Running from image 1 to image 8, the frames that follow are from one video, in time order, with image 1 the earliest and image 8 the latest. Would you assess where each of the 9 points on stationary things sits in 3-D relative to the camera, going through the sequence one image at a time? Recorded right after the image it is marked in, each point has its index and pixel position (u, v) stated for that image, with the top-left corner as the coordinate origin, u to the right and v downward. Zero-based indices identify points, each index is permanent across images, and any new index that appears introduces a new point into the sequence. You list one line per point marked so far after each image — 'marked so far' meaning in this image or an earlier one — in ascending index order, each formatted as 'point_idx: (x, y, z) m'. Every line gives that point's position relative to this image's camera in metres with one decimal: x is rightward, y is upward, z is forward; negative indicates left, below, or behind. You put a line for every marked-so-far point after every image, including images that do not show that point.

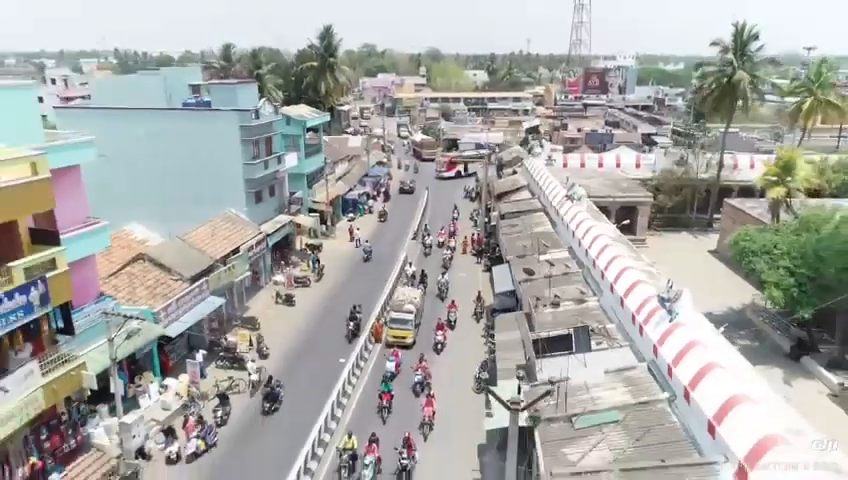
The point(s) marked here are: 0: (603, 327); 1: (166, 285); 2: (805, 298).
0: (+5.2, -2.4, +17.3) m
1: (-8.6, -1.5, +19.6) m
2: (+12.8, -1.9, +19.5) m
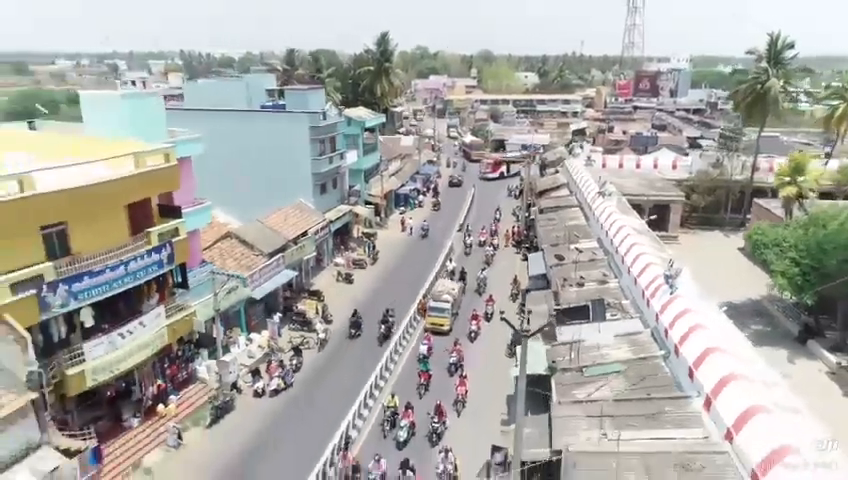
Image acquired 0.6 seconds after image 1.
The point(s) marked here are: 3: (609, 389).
0: (+6.6, -1.9, +20.2) m
1: (-6.9, -0.7, +23.5) m
2: (+14.4, -1.6, +21.7) m
3: (+4.7, -3.8, +15.1) m
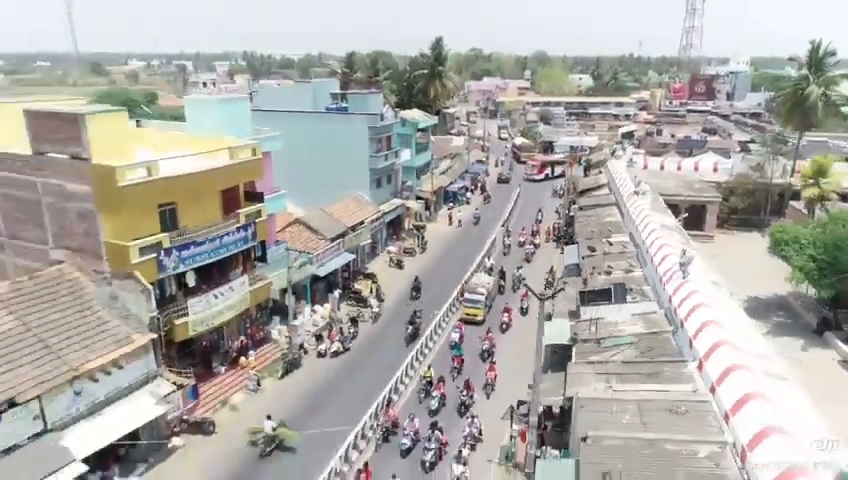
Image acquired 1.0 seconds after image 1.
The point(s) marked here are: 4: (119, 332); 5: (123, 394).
0: (+8.2, -1.6, +22.5) m
1: (-5.0, -0.1, +27.0) m
2: (+16.1, -1.5, +23.4) m
3: (+5.8, -3.4, +17.6) m
4: (-8.4, -2.5, +16.4) m
5: (-8.2, -4.2, +16.0) m
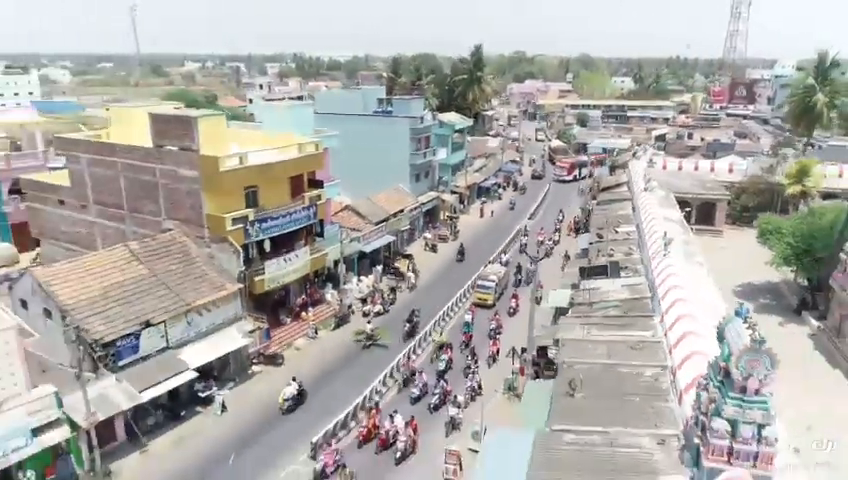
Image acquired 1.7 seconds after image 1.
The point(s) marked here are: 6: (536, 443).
0: (+9.5, -1.0, +26.7) m
1: (-3.4, +0.8, +32.0) m
2: (+17.4, -1.1, +27.0) m
3: (+6.6, -2.7, +21.9) m
4: (-7.6, -1.4, +21.7) m
5: (-7.4, -3.2, +21.3) m
6: (+2.7, -4.9, +14.1) m
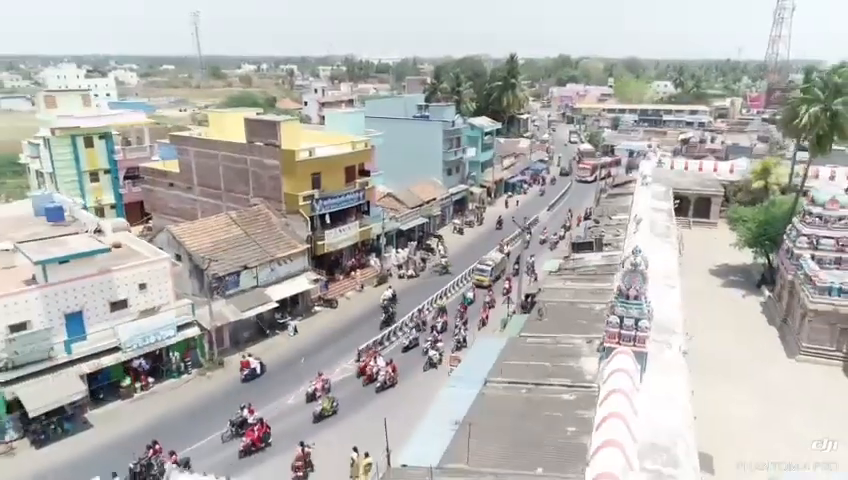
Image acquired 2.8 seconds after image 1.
0: (+10.8, 0.0, +33.1) m
1: (-1.6, +2.1, +39.4) m
2: (+18.7, -0.3, +32.9) m
3: (+7.6, -1.6, +28.6) m
4: (-6.6, 0.0, +29.5) m
5: (-6.5, -1.8, +29.0) m
6: (+3.0, -3.7, +21.1) m
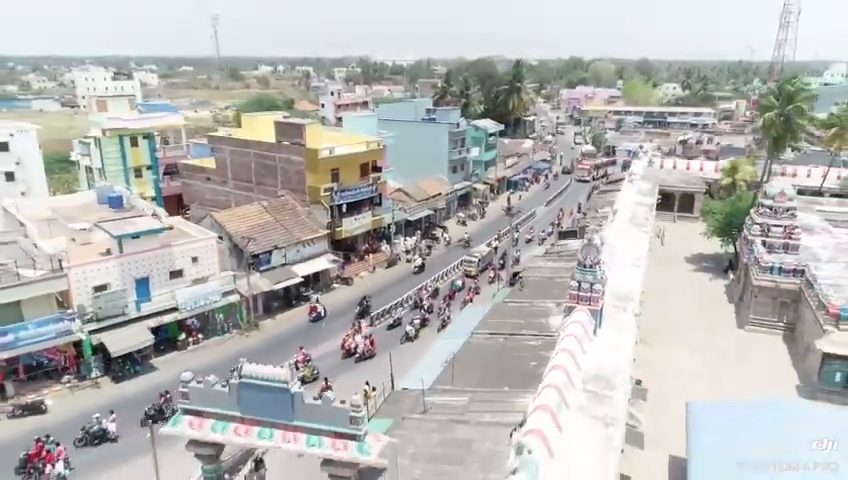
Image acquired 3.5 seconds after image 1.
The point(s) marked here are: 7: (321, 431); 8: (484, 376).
0: (+11.0, +0.7, +37.6) m
1: (-1.1, +2.9, +44.2) m
2: (+18.9, +0.4, +37.2) m
3: (+7.7, -0.9, +33.1) m
4: (-6.4, +0.8, +34.3) m
5: (-6.3, -0.9, +33.9) m
6: (+3.0, -3.0, +25.8) m
7: (-2.8, -4.7, +15.3) m
8: (+2.0, -4.5, +19.6) m
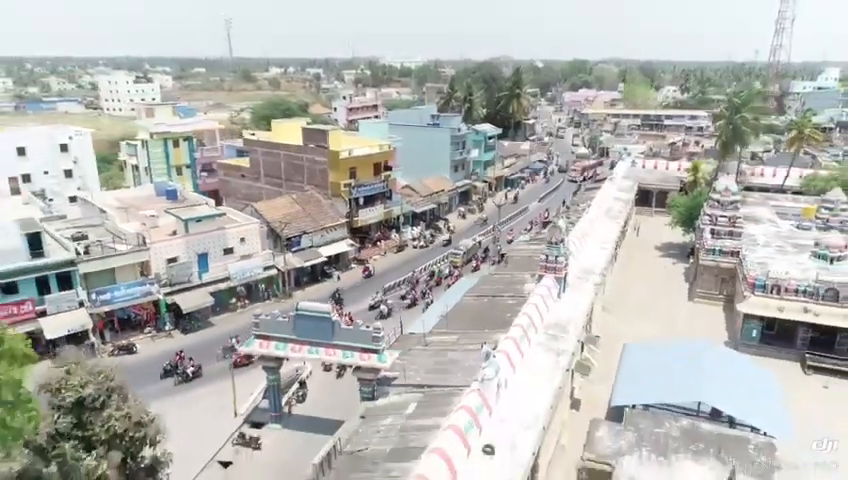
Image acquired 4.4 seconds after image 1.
0: (+11.3, +1.5, +43.9) m
1: (-0.7, +3.7, +50.7) m
2: (+19.2, +1.1, +43.4) m
3: (+8.0, -0.1, +39.5) m
4: (-6.2, +1.7, +40.9) m
5: (-6.1, -0.1, +40.4) m
6: (+3.1, -2.1, +32.2) m
7: (-2.8, -3.8, +21.7) m
8: (+2.1, -3.7, +26.0) m
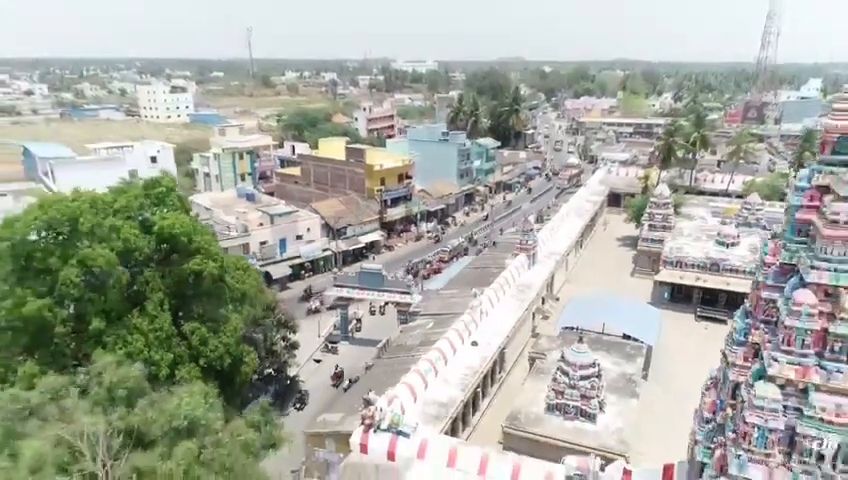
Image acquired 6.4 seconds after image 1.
0: (+12.5, +2.2, +57.4) m
1: (+0.6, +4.5, +64.3) m
2: (+20.4, +1.8, +56.8) m
3: (+9.1, +0.7, +53.1) m
4: (-5.0, +2.5, +54.7) m
5: (-4.9, +0.7, +54.2) m
6: (+4.1, -1.4, +45.8) m
7: (-1.9, -3.0, +35.5) m
8: (+2.9, -2.9, +39.6) m
